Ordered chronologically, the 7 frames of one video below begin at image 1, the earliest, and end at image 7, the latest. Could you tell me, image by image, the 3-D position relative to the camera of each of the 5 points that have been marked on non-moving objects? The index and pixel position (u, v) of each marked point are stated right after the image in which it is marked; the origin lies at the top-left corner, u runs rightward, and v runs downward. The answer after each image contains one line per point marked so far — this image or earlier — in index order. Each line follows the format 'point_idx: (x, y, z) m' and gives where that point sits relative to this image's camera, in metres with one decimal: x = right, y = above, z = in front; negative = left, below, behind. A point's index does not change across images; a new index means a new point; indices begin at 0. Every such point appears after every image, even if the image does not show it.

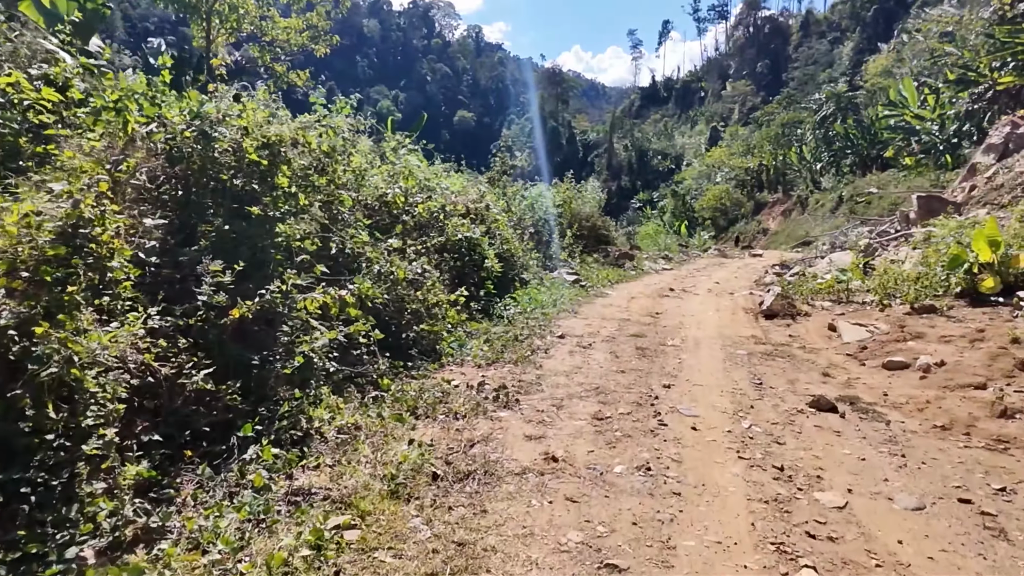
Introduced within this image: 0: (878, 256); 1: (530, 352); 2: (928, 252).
0: (+6.8, +0.6, +11.1) m
1: (+0.2, -0.5, +5.0) m
2: (+5.4, +0.5, +7.7) m
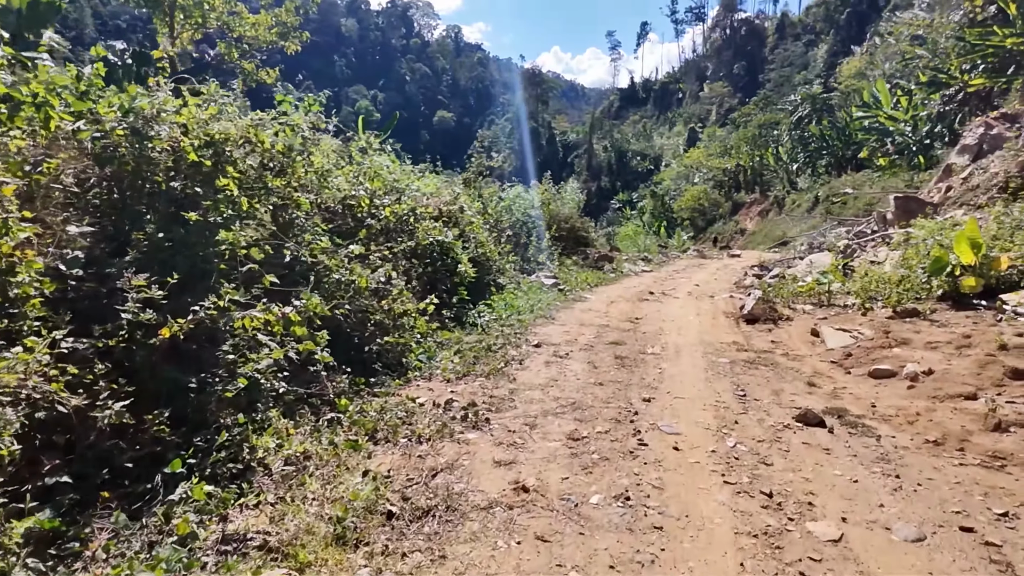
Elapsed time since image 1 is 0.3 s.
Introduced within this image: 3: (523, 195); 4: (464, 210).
0: (+6.4, +0.6, +11.0) m
1: (-0.1, -0.6, +4.7) m
2: (+5.1, +0.4, +7.6) m
3: (+0.2, +2.0, +12.5) m
4: (-0.6, +1.0, +7.8) m
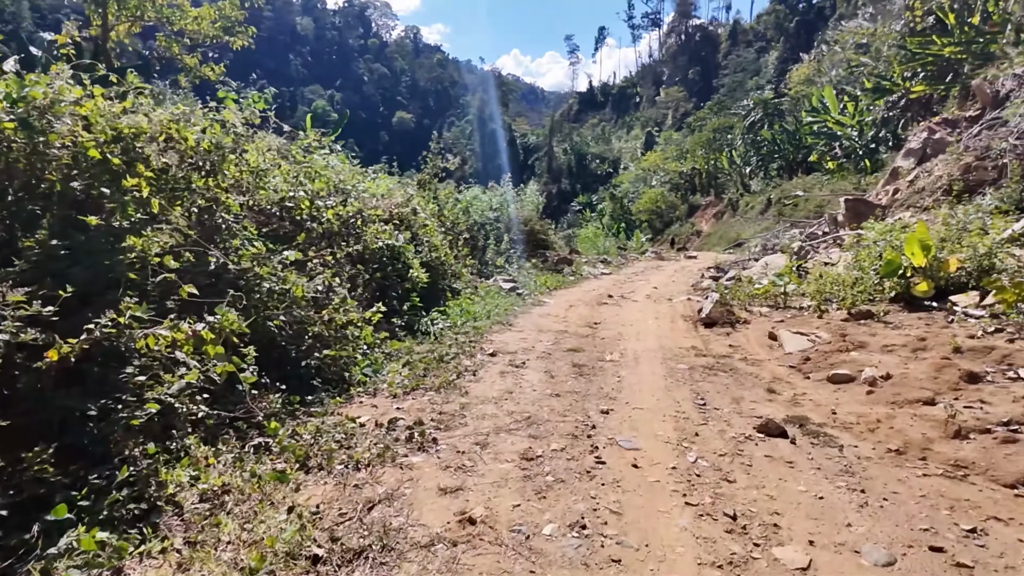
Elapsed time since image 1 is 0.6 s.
0: (+5.6, +0.5, +11.2) m
1: (-0.4, -0.6, +4.5) m
2: (+4.5, +0.4, +7.7) m
3: (-0.7, +1.9, +12.3) m
4: (-1.2, +0.9, +7.5) m
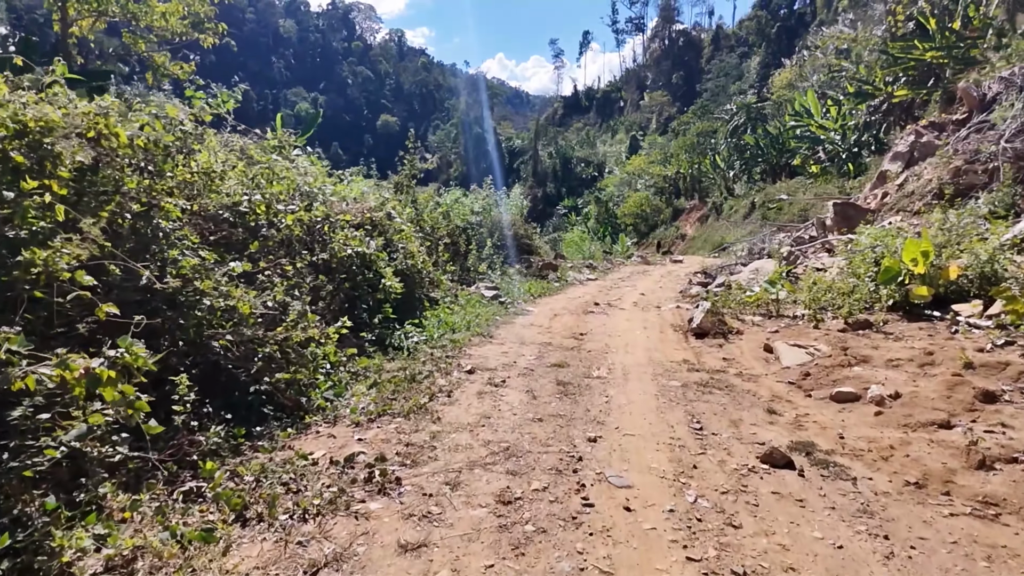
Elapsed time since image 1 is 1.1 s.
0: (+5.3, +0.4, +10.9) m
1: (-0.6, -0.7, +4.0) m
2: (+4.3, +0.3, +7.4) m
3: (-1.0, +1.7, +11.9) m
4: (-1.4, +0.8, +7.0) m
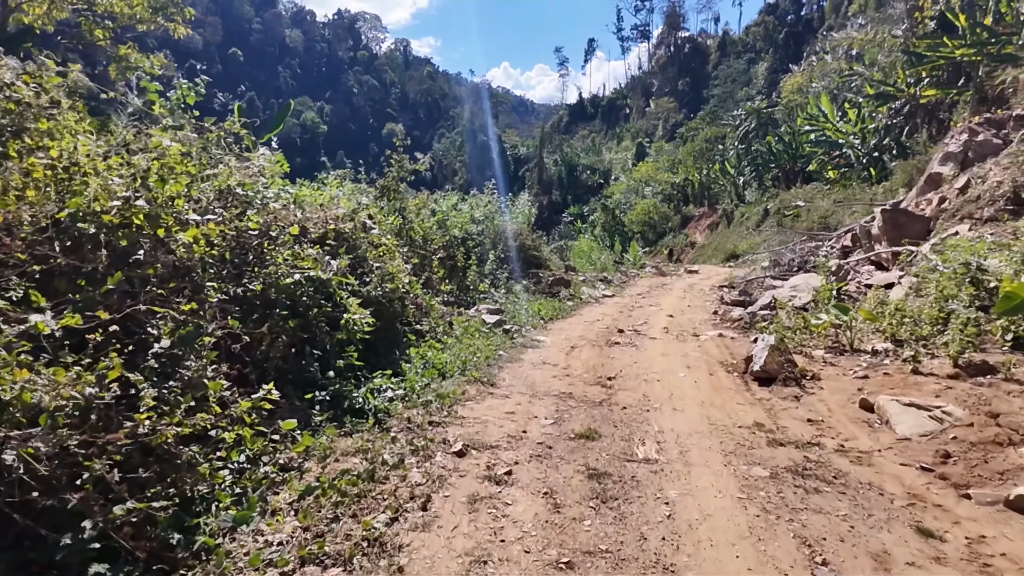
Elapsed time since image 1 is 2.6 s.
0: (+5.4, +0.1, +9.4) m
1: (-0.5, -1.0, +2.6) m
2: (+4.4, 0.0, +5.9) m
3: (-0.9, +1.4, +10.4) m
4: (-1.3, +0.6, +5.6) m
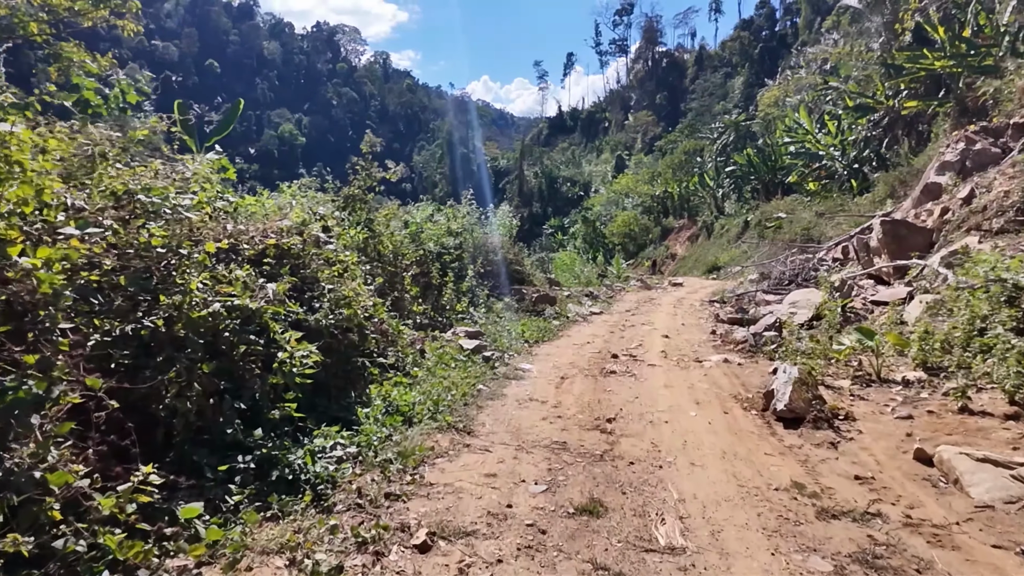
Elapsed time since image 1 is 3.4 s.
0: (+5.1, -0.1, +8.8) m
1: (-0.6, -1.1, +1.7) m
2: (+4.2, -0.1, +5.2) m
3: (-1.2, +1.1, +9.6) m
4: (-1.5, +0.4, +4.8) m
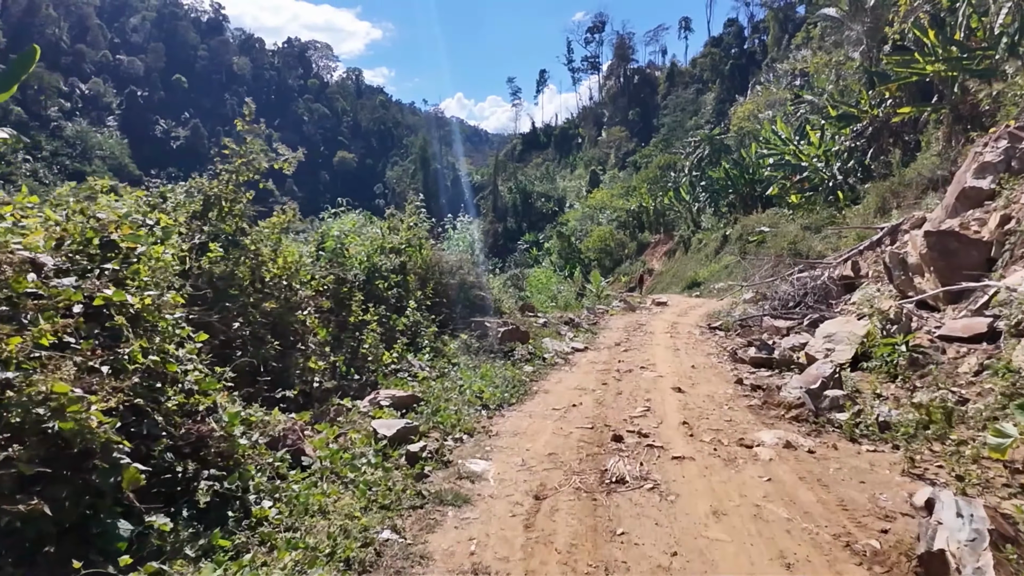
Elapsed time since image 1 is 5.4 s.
0: (+4.6, -0.5, +6.7) m
1: (-0.8, -1.3, -0.6) m
2: (+3.9, -0.4, +3.1) m
3: (-1.7, +0.7, +7.3) m
4: (-1.8, +0.1, +2.4) m
